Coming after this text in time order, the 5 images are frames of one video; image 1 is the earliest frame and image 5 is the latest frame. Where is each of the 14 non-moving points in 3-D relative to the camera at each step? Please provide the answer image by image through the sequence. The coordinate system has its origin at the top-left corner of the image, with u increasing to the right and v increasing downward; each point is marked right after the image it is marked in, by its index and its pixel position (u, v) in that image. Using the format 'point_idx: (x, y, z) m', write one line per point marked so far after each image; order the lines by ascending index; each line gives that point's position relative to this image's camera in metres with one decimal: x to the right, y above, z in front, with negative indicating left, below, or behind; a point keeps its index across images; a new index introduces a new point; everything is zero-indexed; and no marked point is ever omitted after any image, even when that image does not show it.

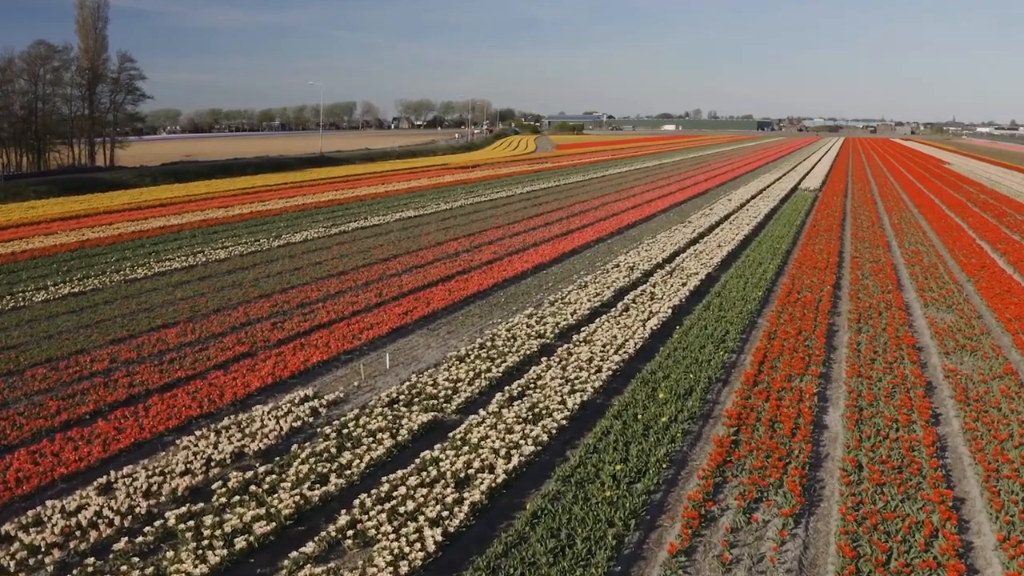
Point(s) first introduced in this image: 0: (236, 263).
0: (-7.6, +0.7, +19.1) m
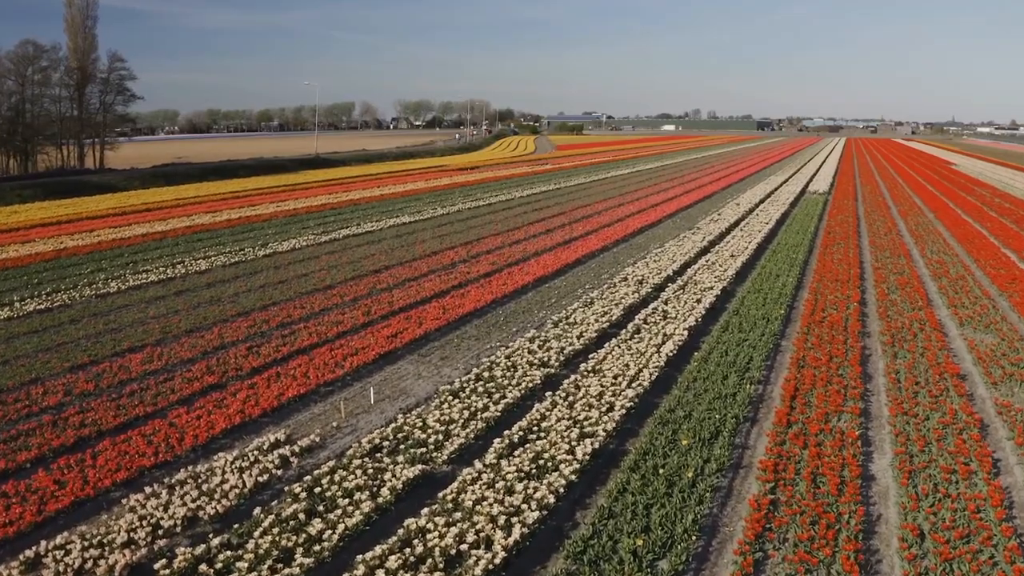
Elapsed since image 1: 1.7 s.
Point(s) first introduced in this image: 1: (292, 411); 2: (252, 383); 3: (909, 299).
0: (-7.6, +0.3, +17.9) m
1: (-3.1, -1.7, +9.7) m
2: (-3.9, -1.4, +10.4) m
3: (+8.7, -0.2, +15.3) m
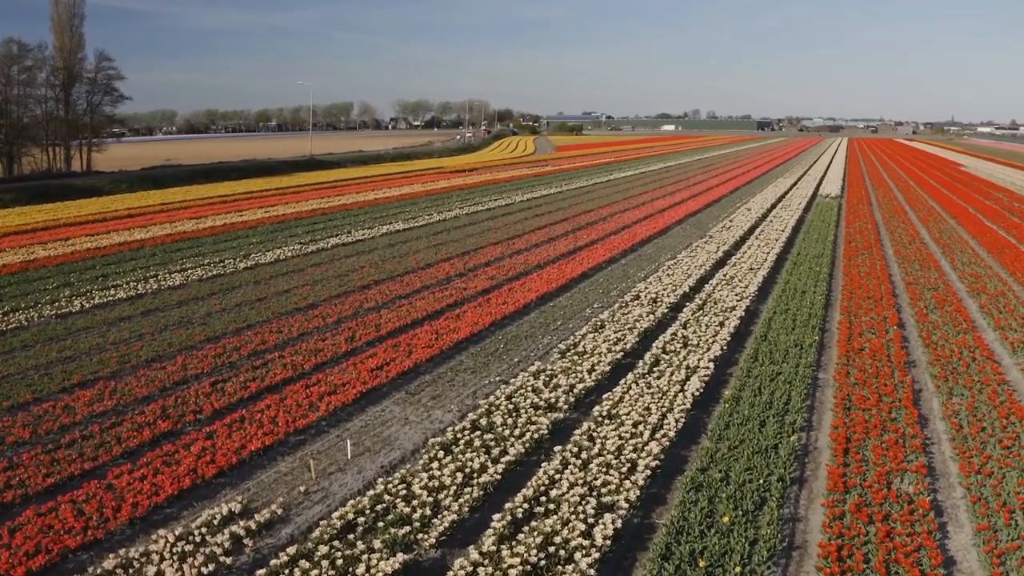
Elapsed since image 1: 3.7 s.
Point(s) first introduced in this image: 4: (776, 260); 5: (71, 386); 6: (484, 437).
0: (-7.6, -0.1, +16.4) m
1: (-3.0, -2.1, +8.2) m
2: (-3.8, -1.8, +8.9) m
3: (+8.7, -0.6, +13.9) m
4: (+7.2, +0.8, +18.9) m
5: (-6.9, -1.5, +10.9) m
6: (-0.3, -1.8, +8.3) m
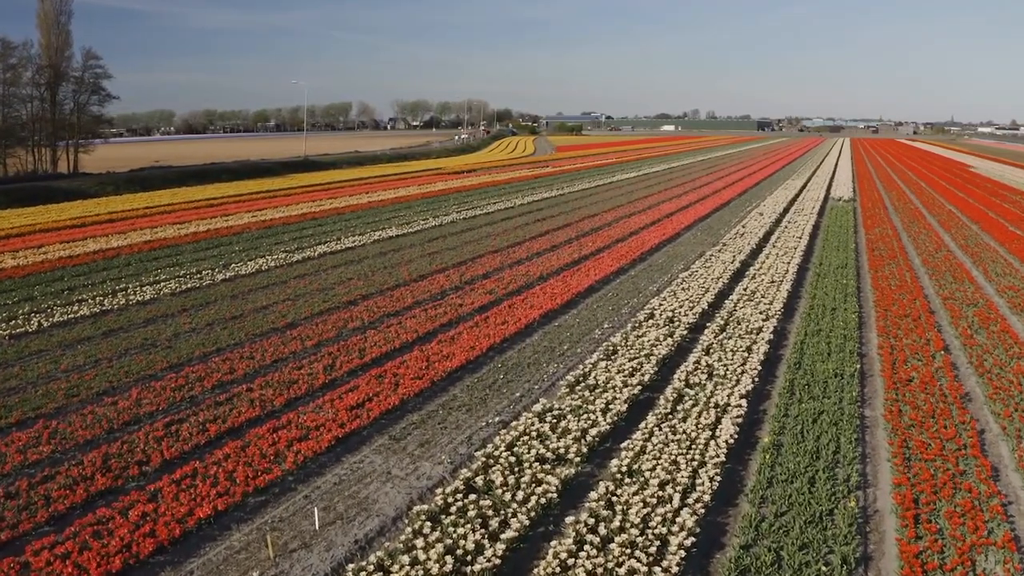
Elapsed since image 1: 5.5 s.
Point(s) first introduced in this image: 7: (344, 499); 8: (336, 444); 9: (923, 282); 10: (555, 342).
0: (-7.6, -0.4, +15.0) m
1: (-3.0, -2.5, +6.8) m
2: (-3.8, -2.2, +7.5) m
3: (+8.8, -1.0, +12.5) m
4: (+7.2, +0.4, +17.5) m
5: (-6.9, -1.9, +9.5) m
6: (-0.3, -2.1, +6.9) m
7: (-1.7, -2.2, +7.3) m
8: (-2.1, -1.9, +8.4) m
9: (+10.1, +0.2, +17.2) m
10: (+0.7, -0.9, +12.0) m
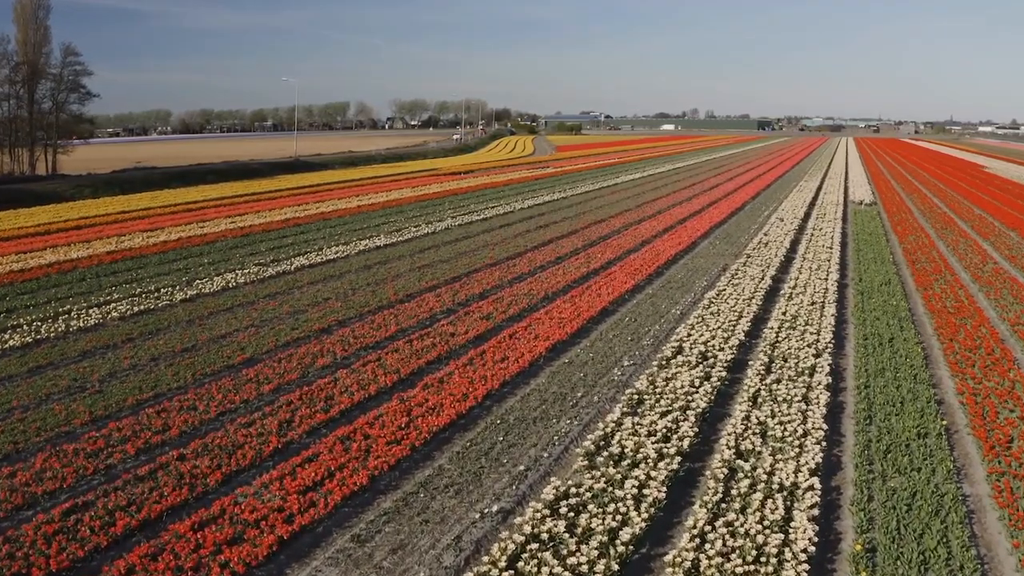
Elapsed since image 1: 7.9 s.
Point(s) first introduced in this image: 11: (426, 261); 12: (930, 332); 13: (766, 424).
0: (-7.5, -0.9, +12.9) m
1: (-3.0, -2.9, +4.7) m
2: (-3.8, -2.6, +5.4) m
3: (+8.8, -1.4, +10.4) m
4: (+7.2, 0.0, +15.4) m
5: (-6.9, -2.3, +7.4) m
6: (-0.3, -2.6, +4.8) m
7: (-1.7, -2.7, +5.2) m
8: (-2.1, -2.3, +6.3) m
9: (+10.2, -0.3, +15.1) m
10: (+0.8, -1.4, +9.9) m
11: (-2.3, +0.7, +18.7) m
12: (+7.7, -0.8, +12.9) m
13: (+3.1, -1.6, +8.4) m
